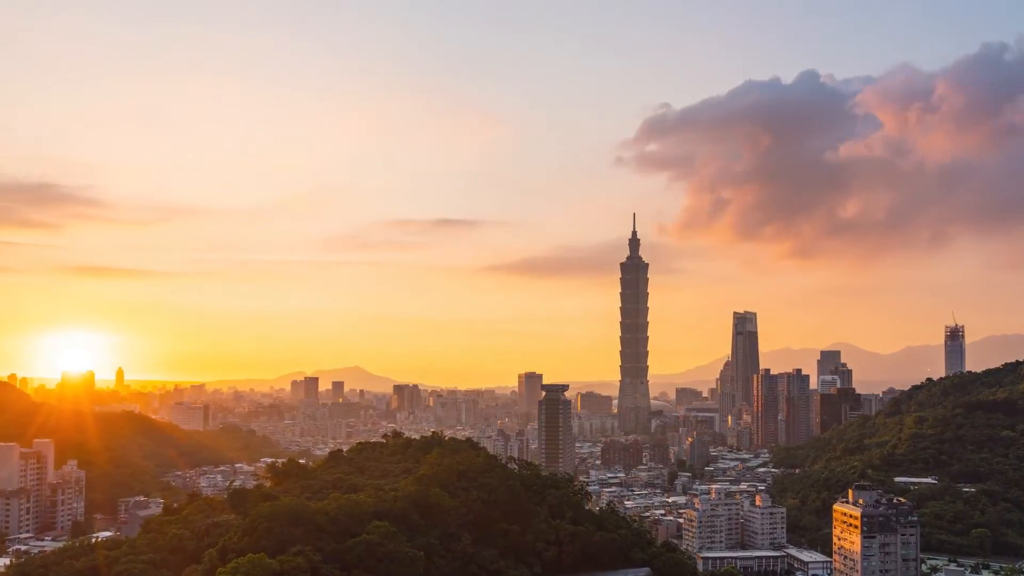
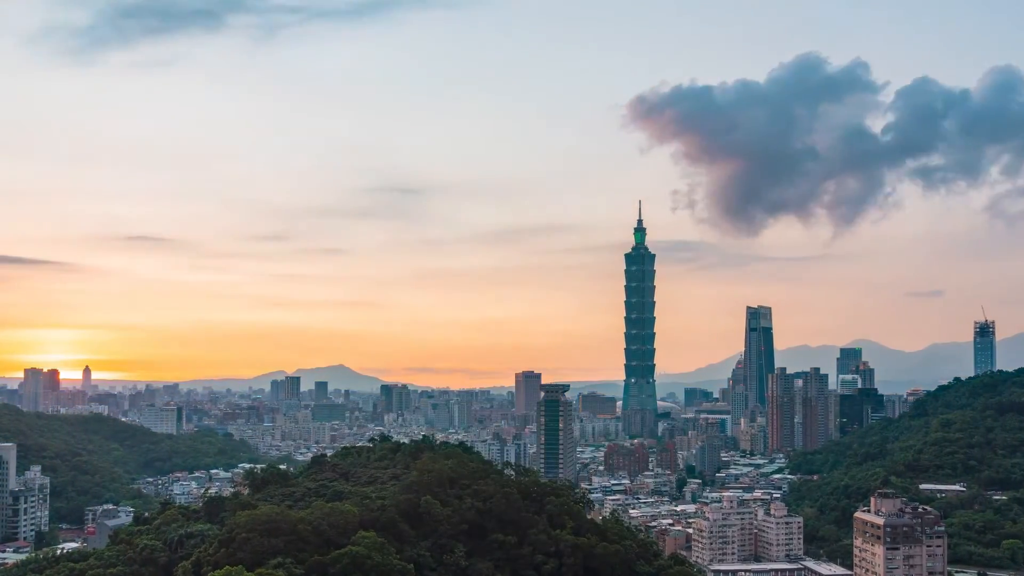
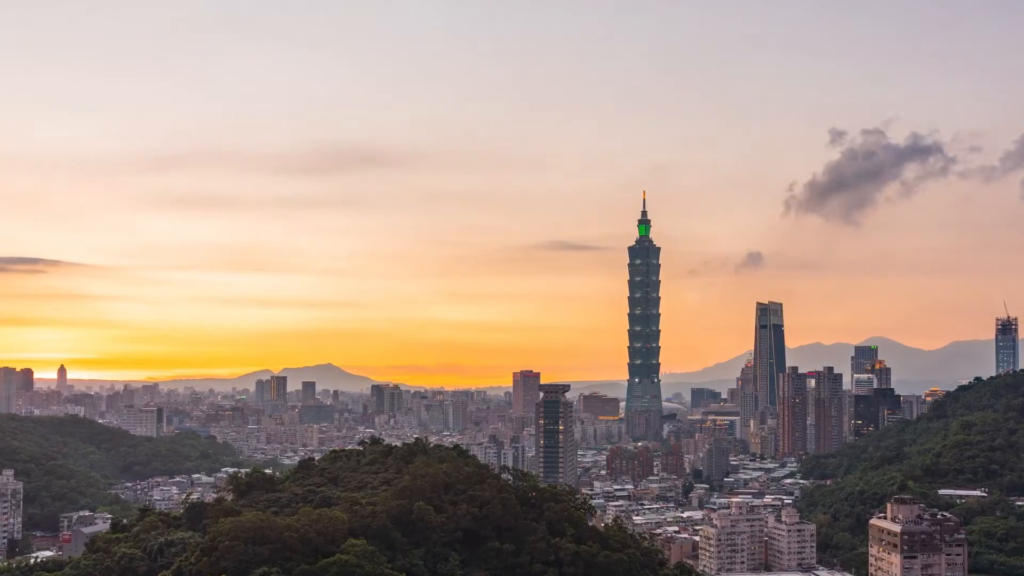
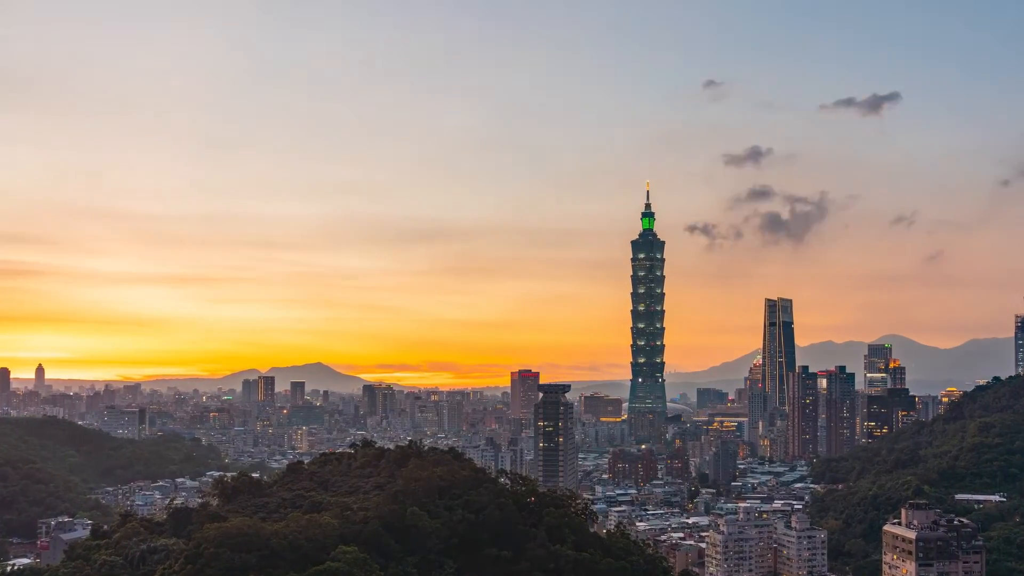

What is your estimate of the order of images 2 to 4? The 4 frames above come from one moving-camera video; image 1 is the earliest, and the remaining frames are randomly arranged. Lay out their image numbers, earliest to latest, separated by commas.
2, 3, 4
